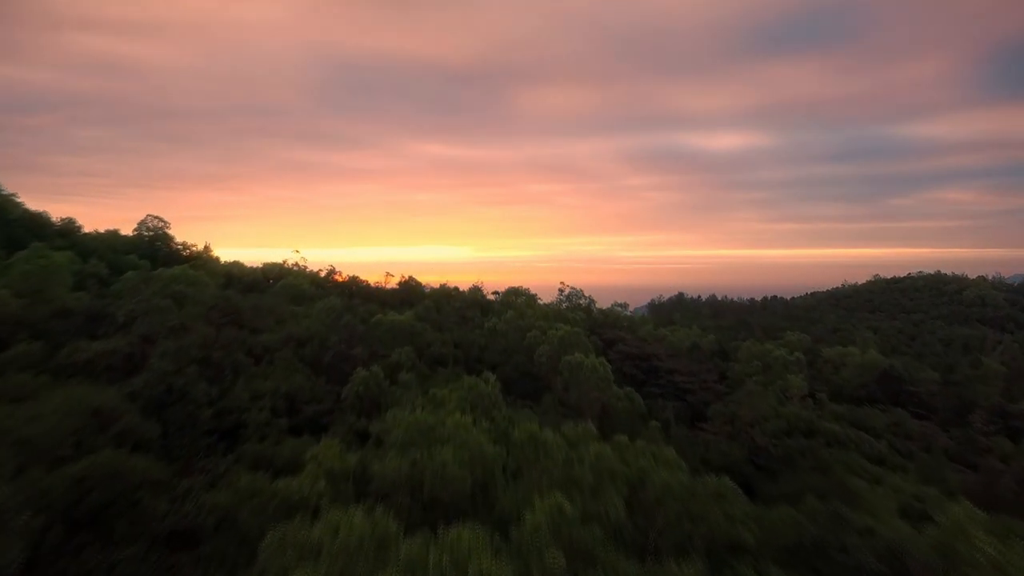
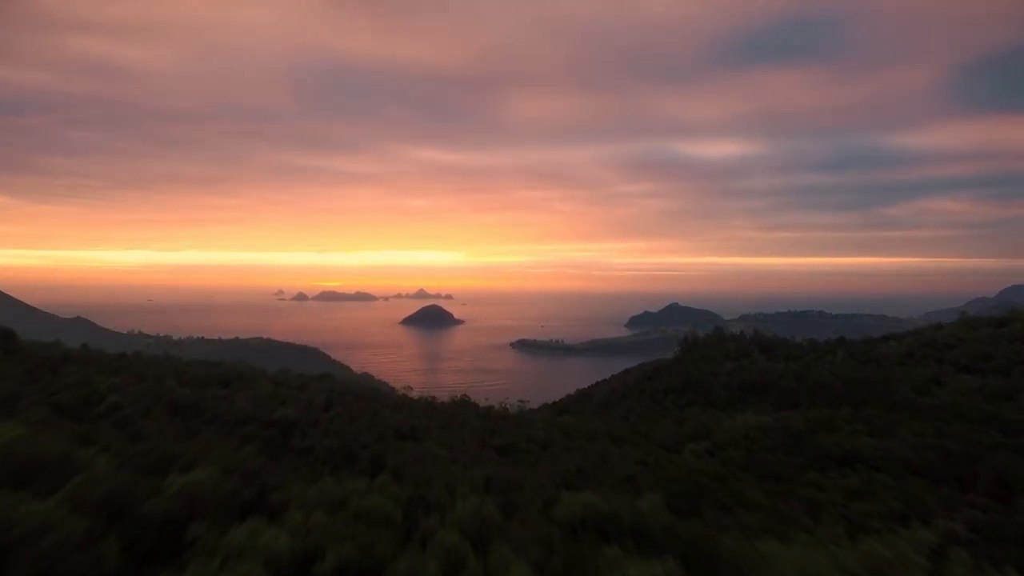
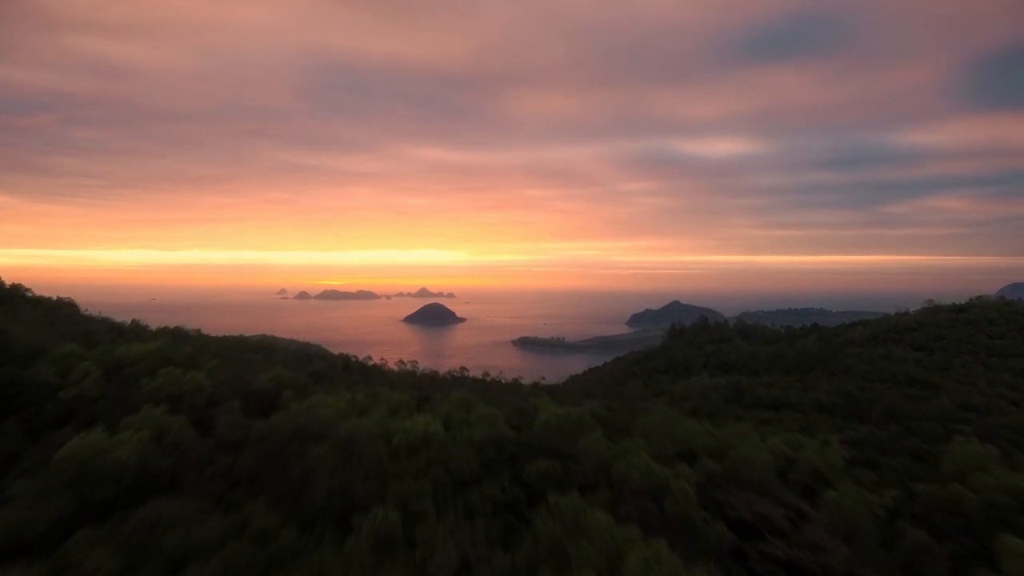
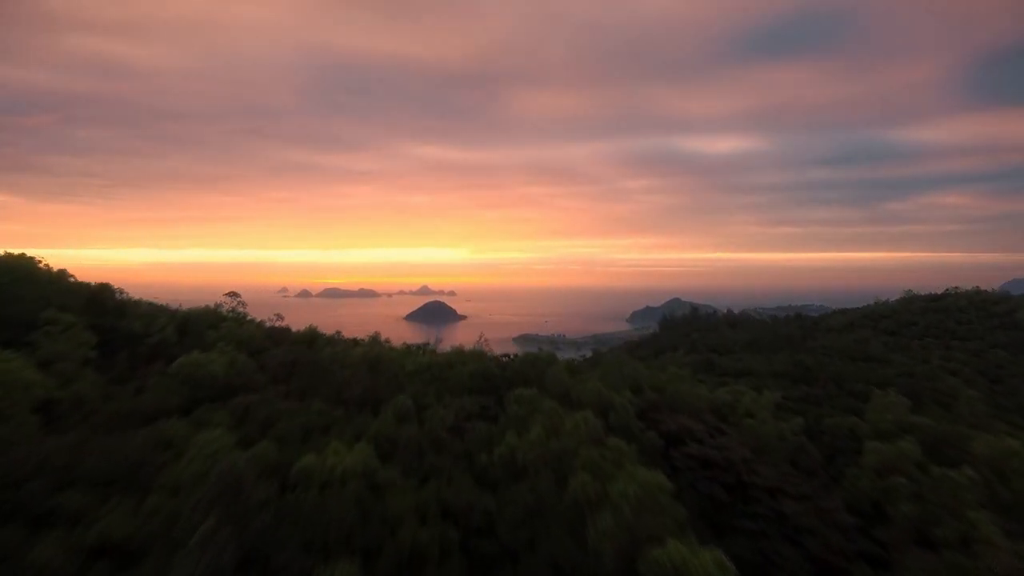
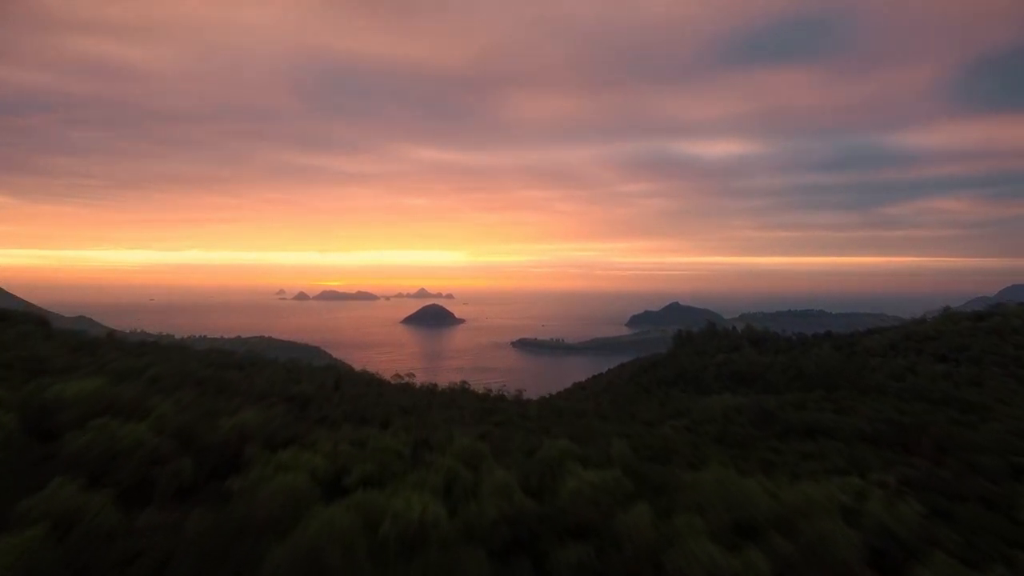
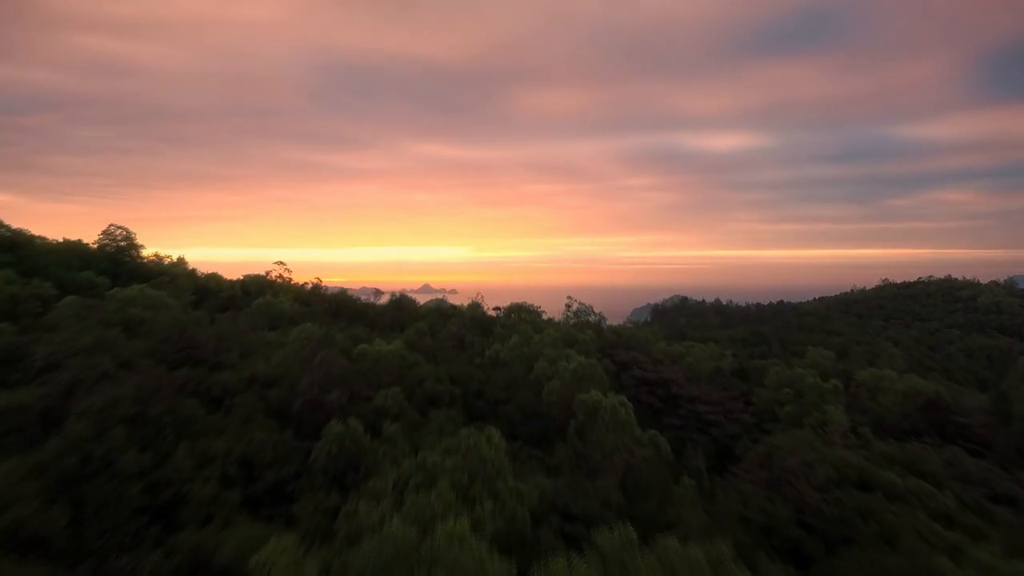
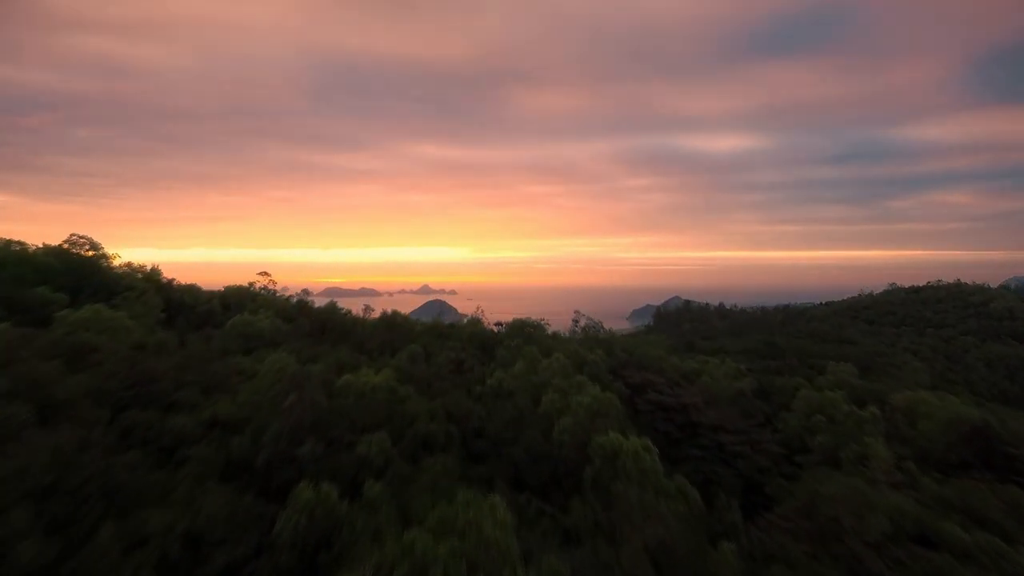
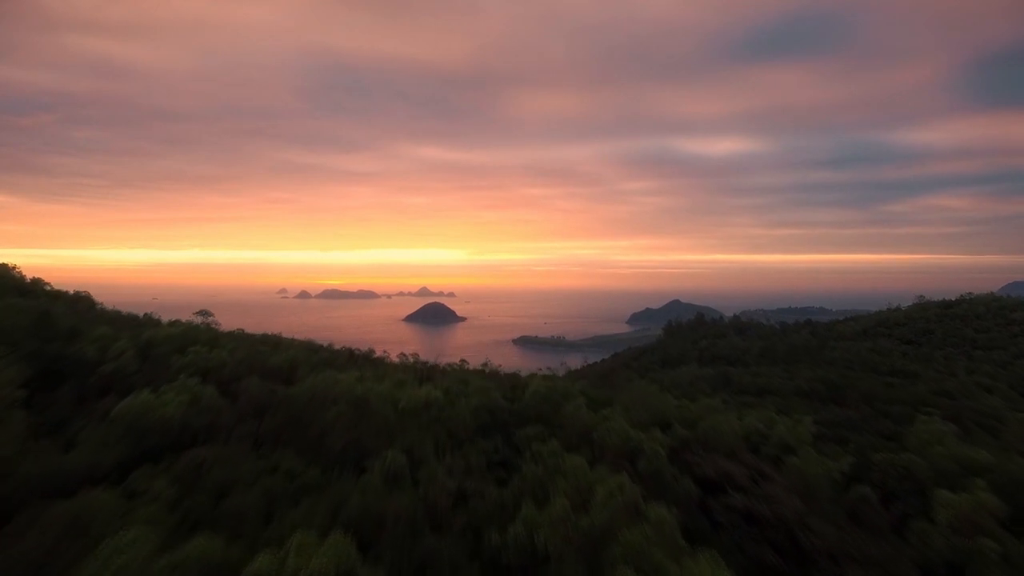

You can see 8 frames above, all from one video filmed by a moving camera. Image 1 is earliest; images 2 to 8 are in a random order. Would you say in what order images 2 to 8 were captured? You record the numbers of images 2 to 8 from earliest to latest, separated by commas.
6, 7, 4, 8, 3, 5, 2
